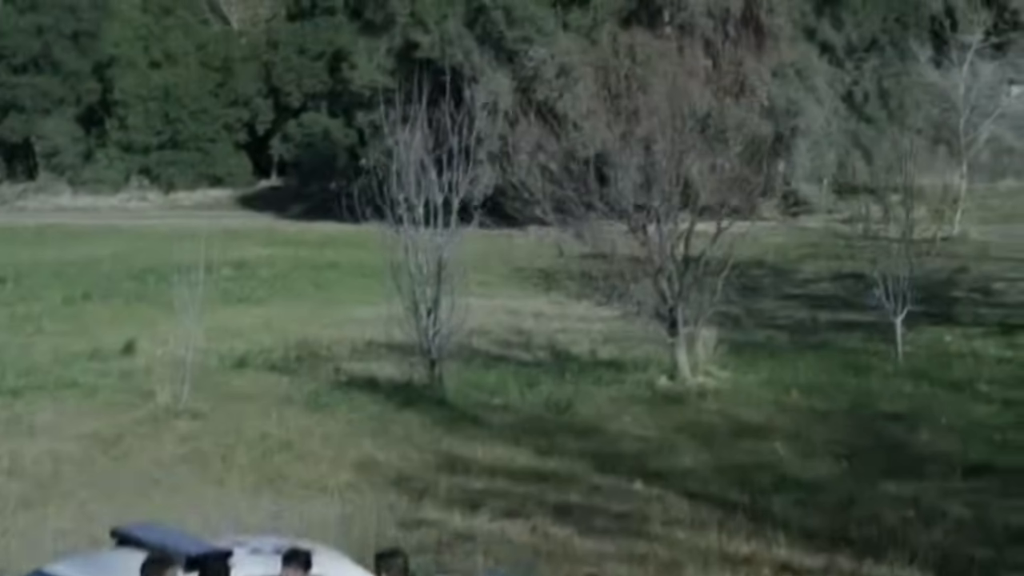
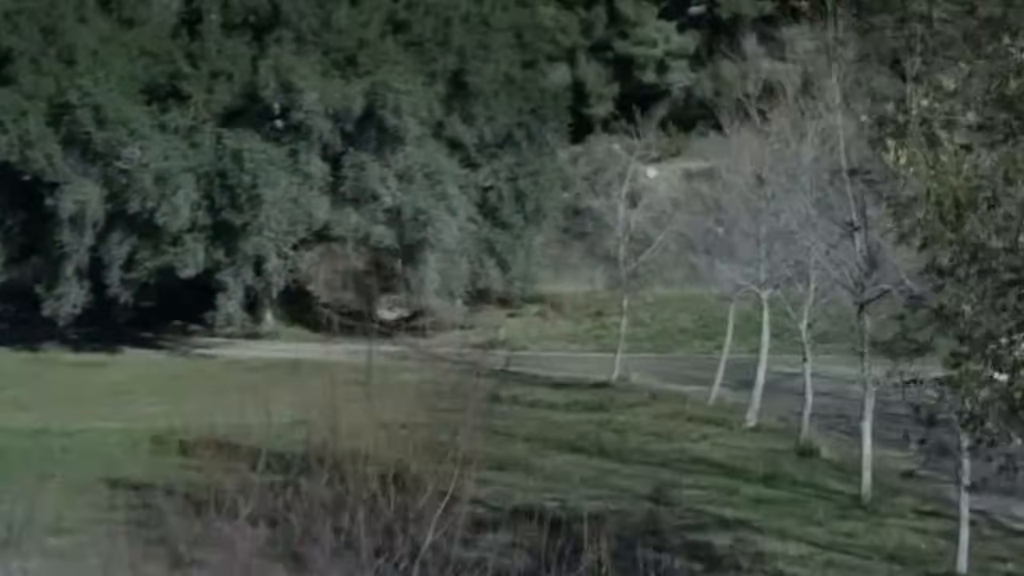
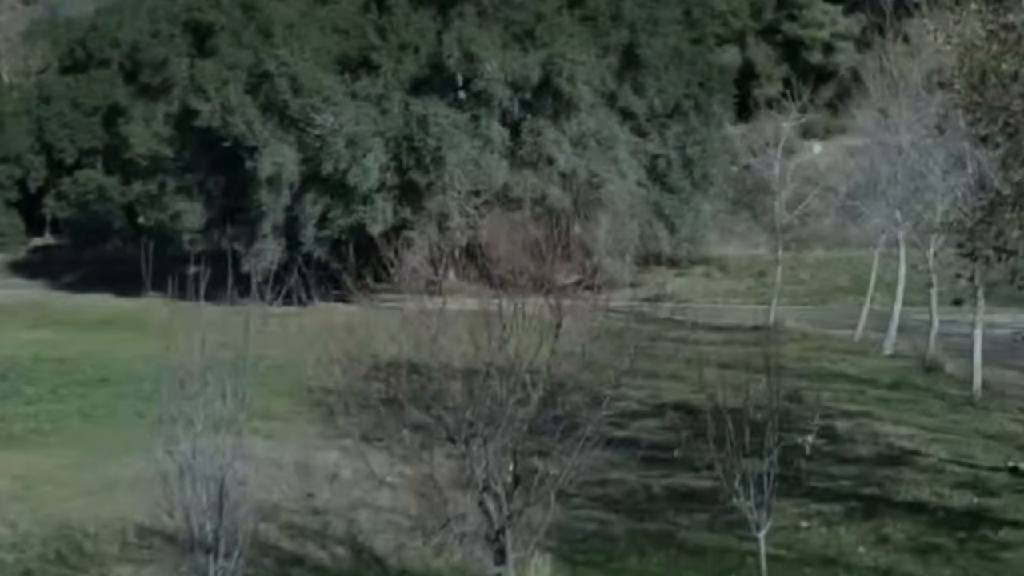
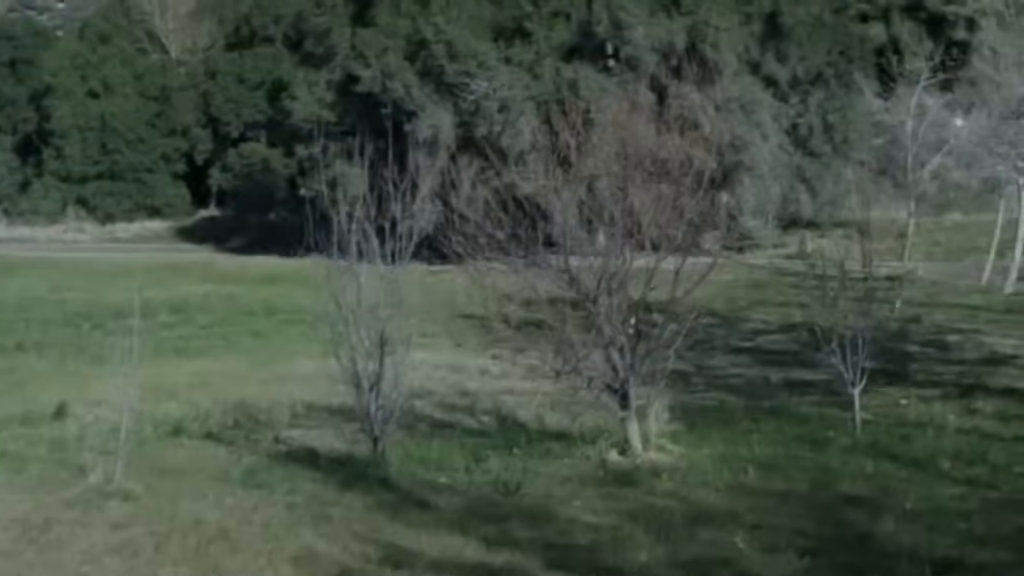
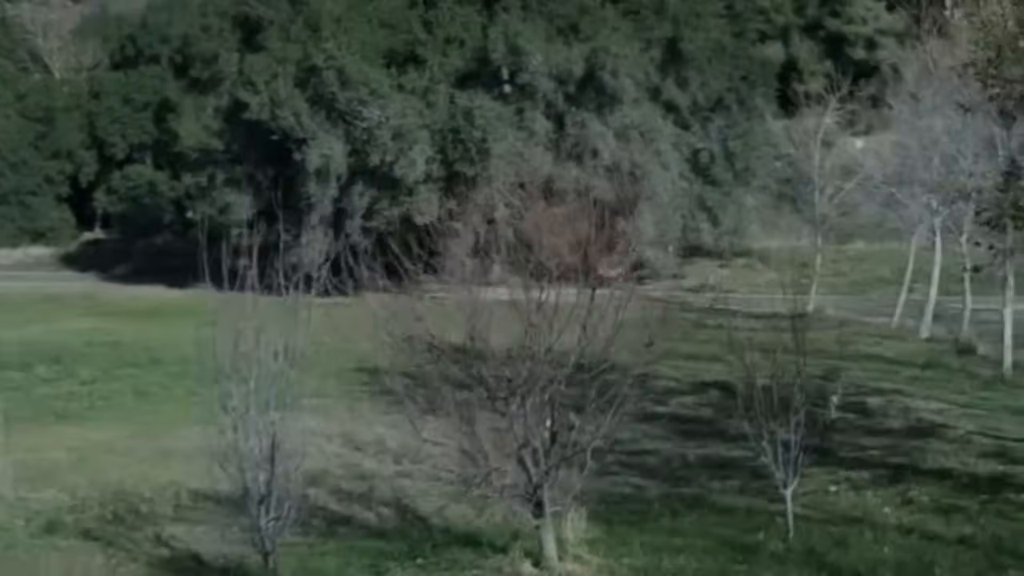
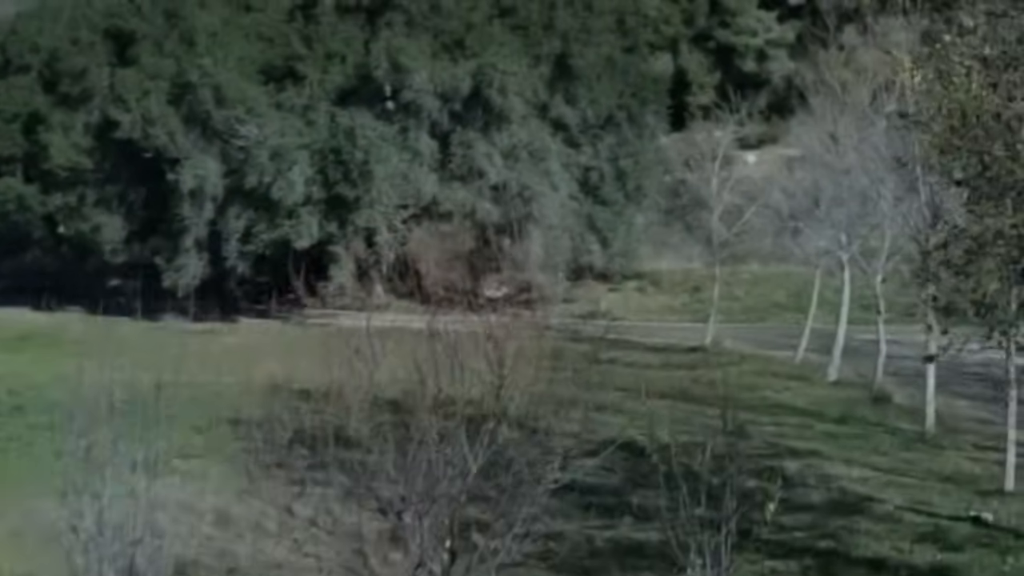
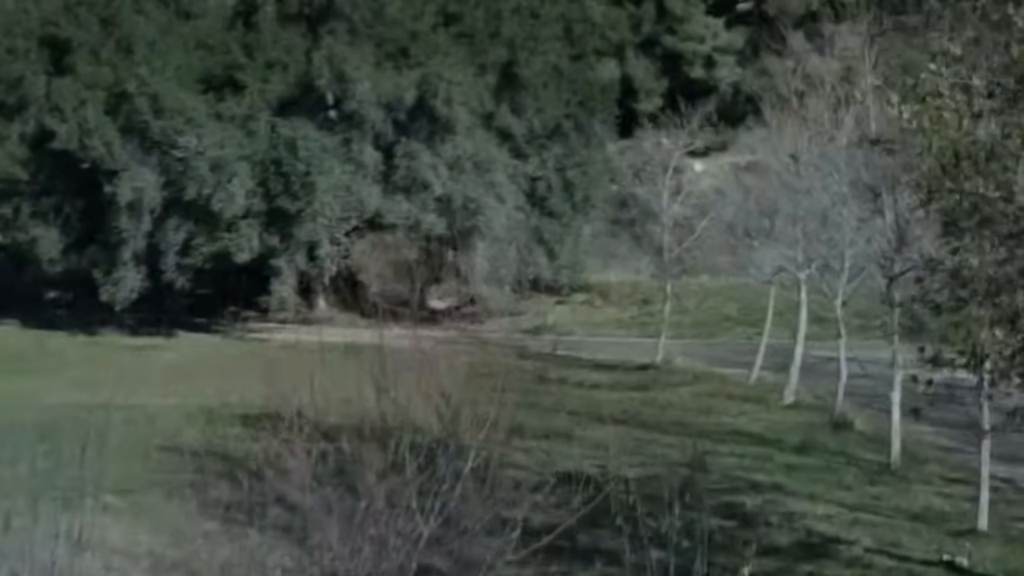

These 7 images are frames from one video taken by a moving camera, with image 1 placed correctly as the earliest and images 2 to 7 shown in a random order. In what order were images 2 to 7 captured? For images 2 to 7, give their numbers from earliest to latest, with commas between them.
4, 5, 3, 6, 7, 2
